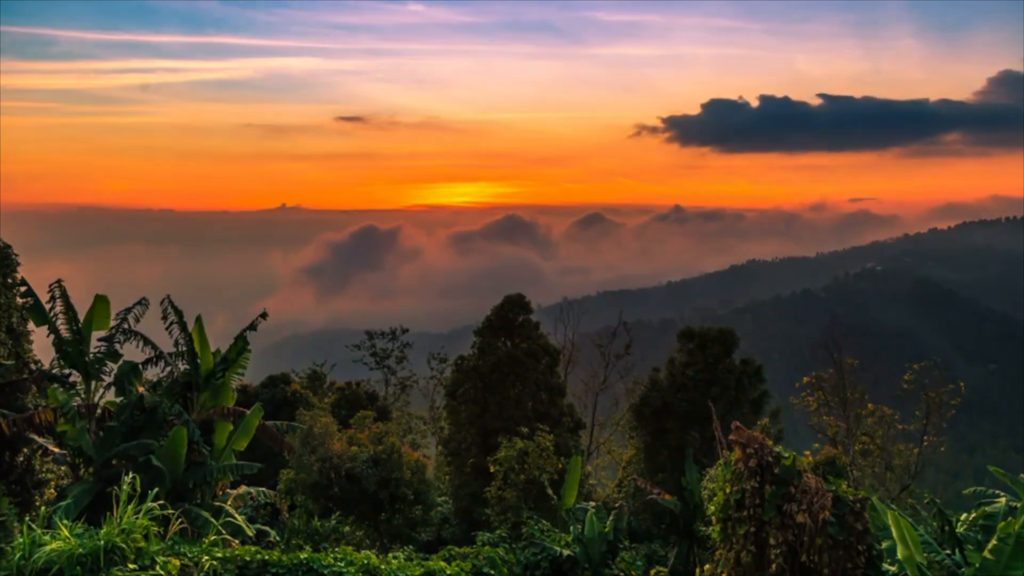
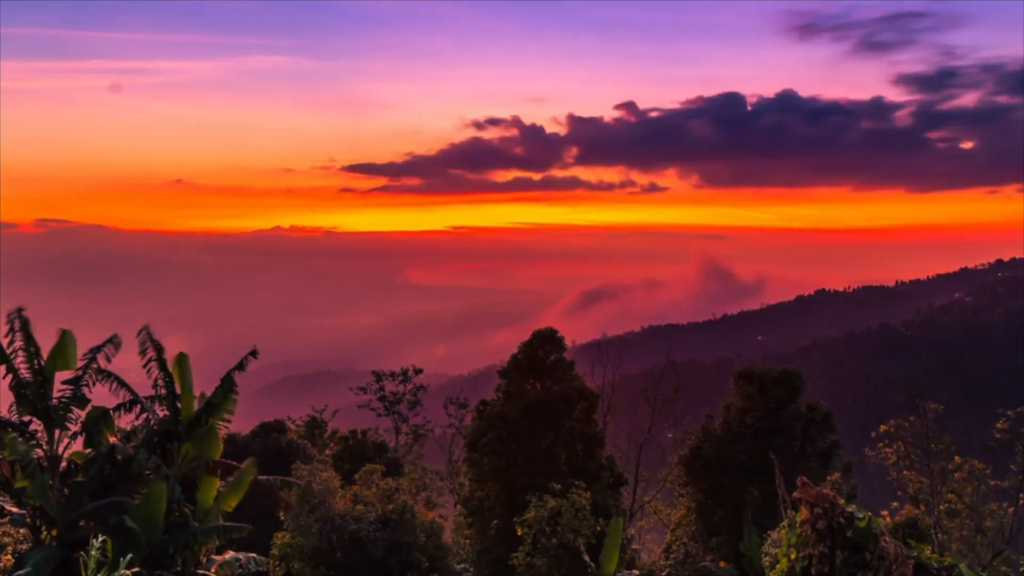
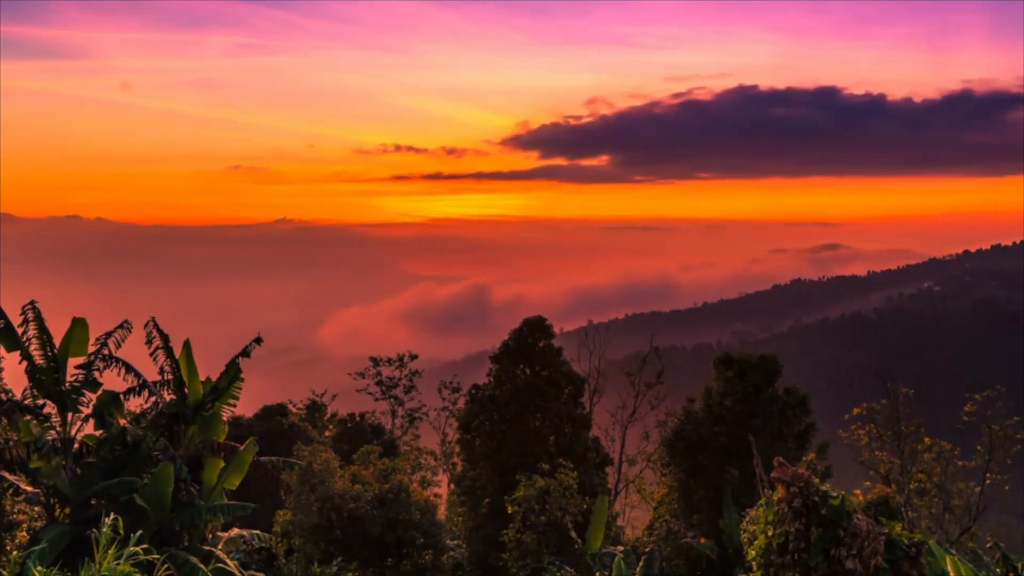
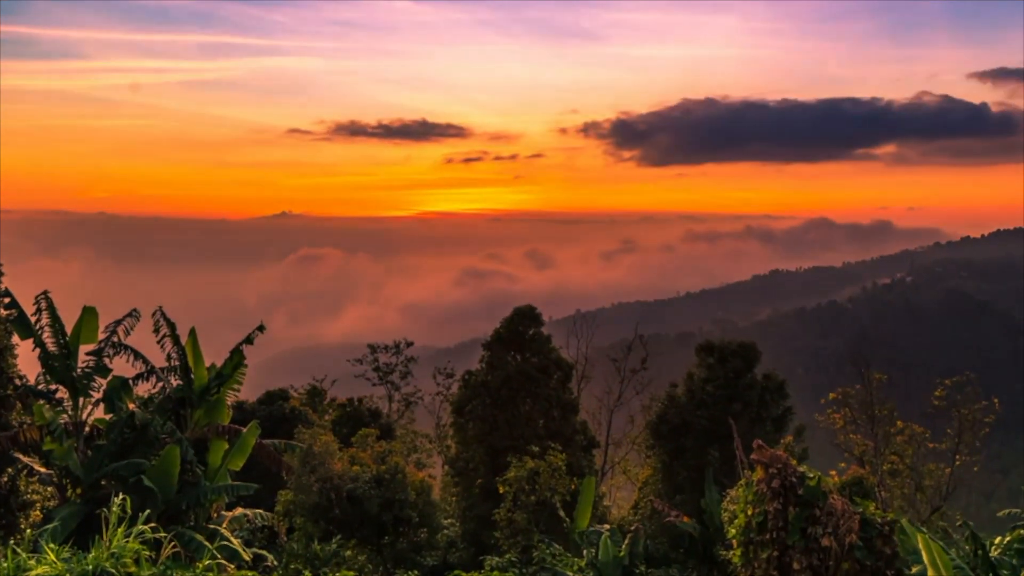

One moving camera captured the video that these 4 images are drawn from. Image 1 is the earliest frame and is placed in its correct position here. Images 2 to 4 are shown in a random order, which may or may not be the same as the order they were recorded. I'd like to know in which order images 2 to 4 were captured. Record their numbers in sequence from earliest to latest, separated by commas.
4, 3, 2
